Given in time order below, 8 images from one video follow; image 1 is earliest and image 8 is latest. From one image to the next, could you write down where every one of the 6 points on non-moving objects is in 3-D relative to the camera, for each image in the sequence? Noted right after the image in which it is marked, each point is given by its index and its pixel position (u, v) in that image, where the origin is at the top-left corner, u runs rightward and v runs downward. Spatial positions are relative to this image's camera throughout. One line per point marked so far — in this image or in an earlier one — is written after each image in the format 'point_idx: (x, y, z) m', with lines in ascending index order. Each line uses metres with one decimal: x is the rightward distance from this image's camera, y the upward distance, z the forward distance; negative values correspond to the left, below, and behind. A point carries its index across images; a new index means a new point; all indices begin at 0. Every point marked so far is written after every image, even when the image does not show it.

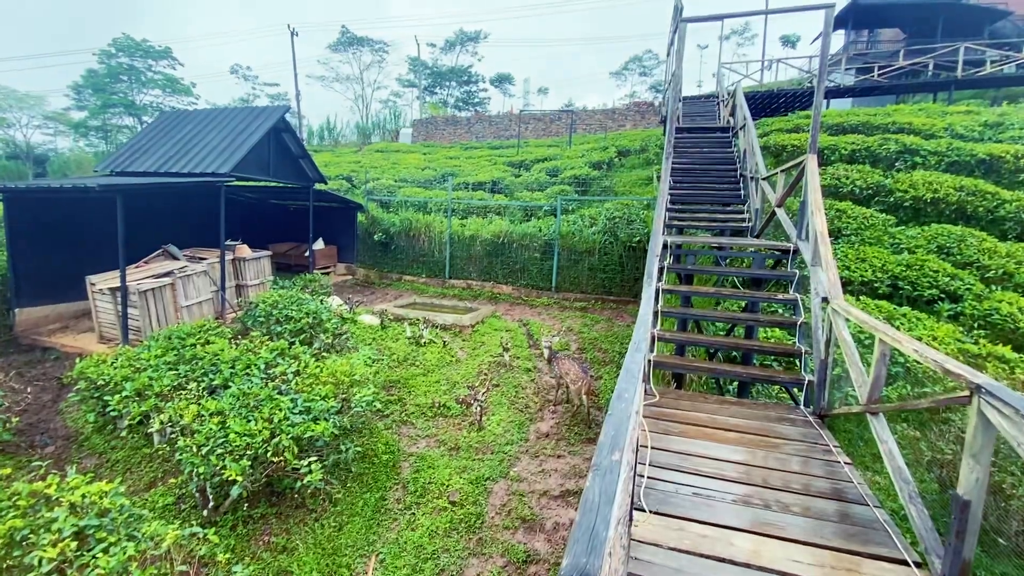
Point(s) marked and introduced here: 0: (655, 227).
0: (+1.3, +0.5, +4.3) m
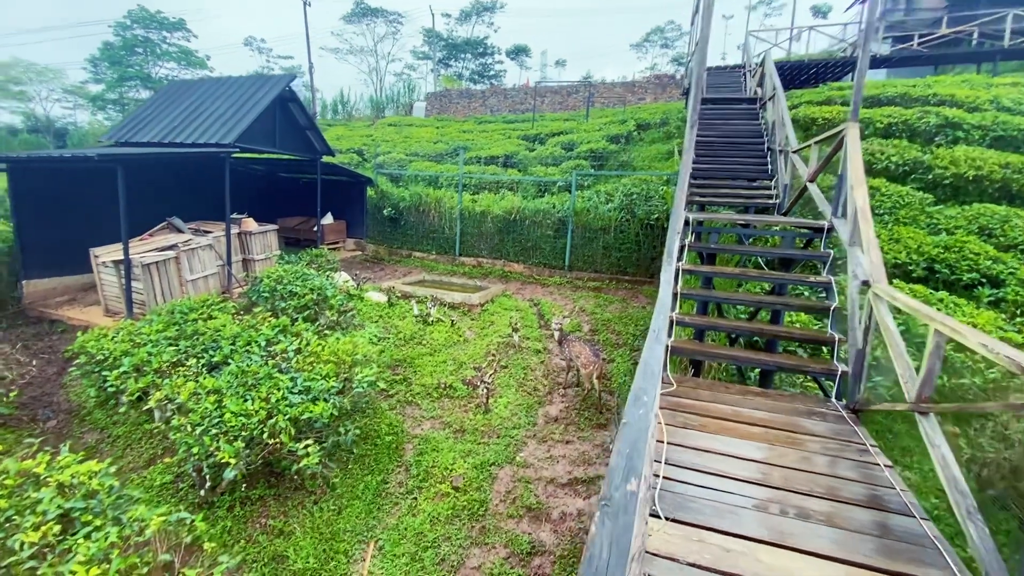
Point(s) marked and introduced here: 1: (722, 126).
0: (+1.4, +0.7, +4.0) m
1: (+3.0, +2.3, +6.9) m
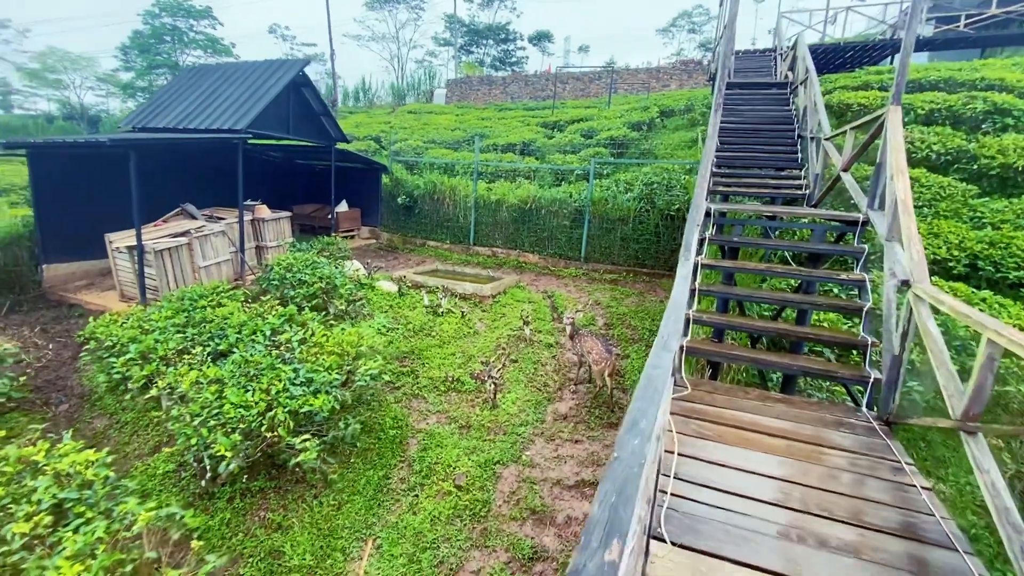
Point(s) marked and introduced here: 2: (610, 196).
0: (+1.4, +0.8, +3.8) m
1: (+3.2, +2.4, +6.6) m
2: (+1.5, +1.4, +7.2) m
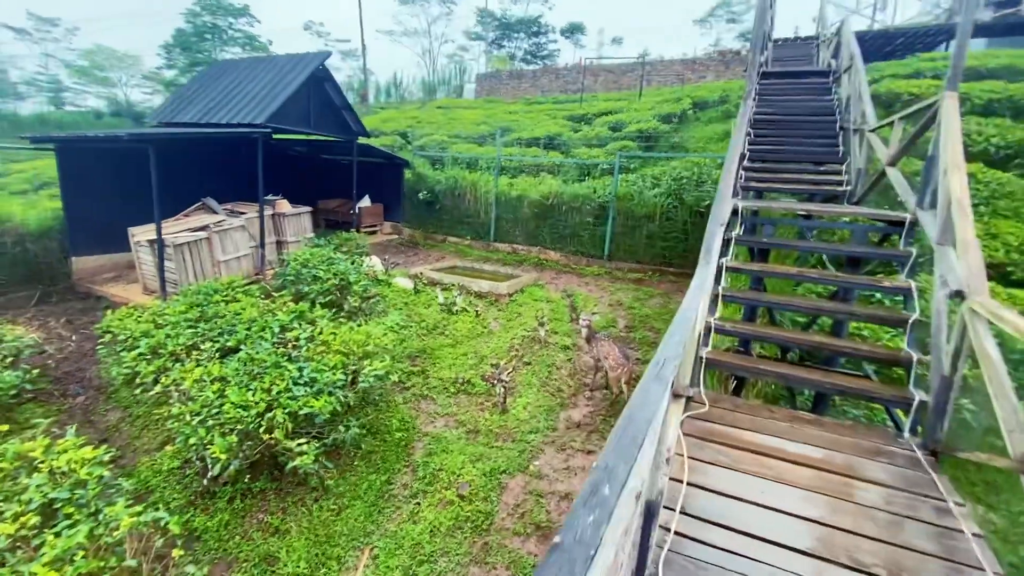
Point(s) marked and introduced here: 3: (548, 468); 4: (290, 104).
0: (+1.5, +0.7, +3.5) m
1: (+3.5, +2.4, +6.2) m
2: (+1.8, +1.4, +6.9) m
3: (+0.3, -1.3, +3.4) m
4: (-3.0, +2.5, +6.6) m
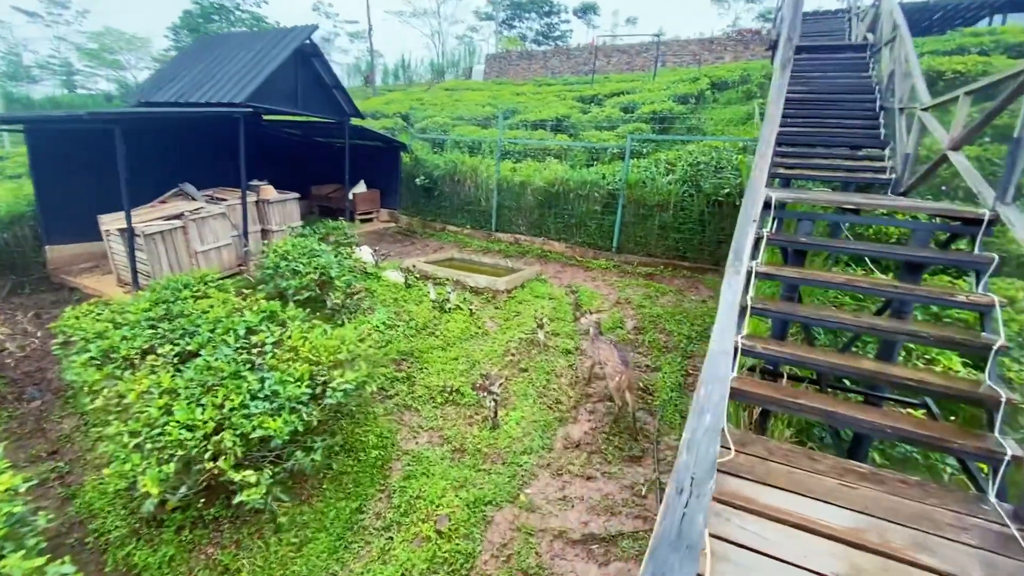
0: (+1.5, +0.7, +3.0) m
1: (+3.5, +2.4, +5.6) m
2: (+1.8, +1.4, +6.3) m
3: (+0.2, -1.3, +3.0) m
4: (-3.0, +2.6, +6.1) m
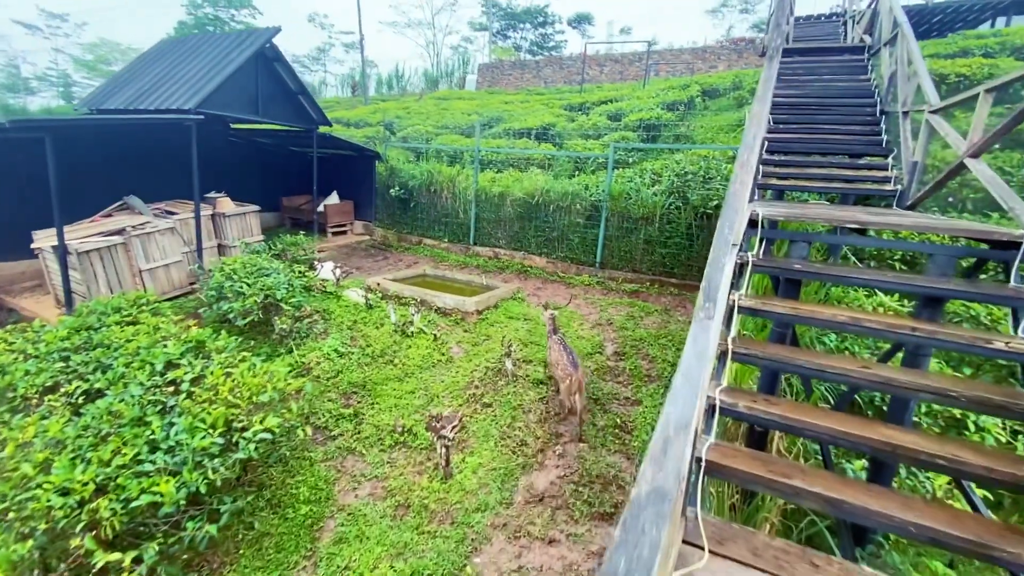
0: (+1.2, +0.5, +2.6) m
1: (+3.2, +2.2, +5.2) m
2: (+1.5, +1.2, +5.9) m
3: (-0.1, -1.5, +2.5) m
4: (-3.3, +2.3, +5.7) m
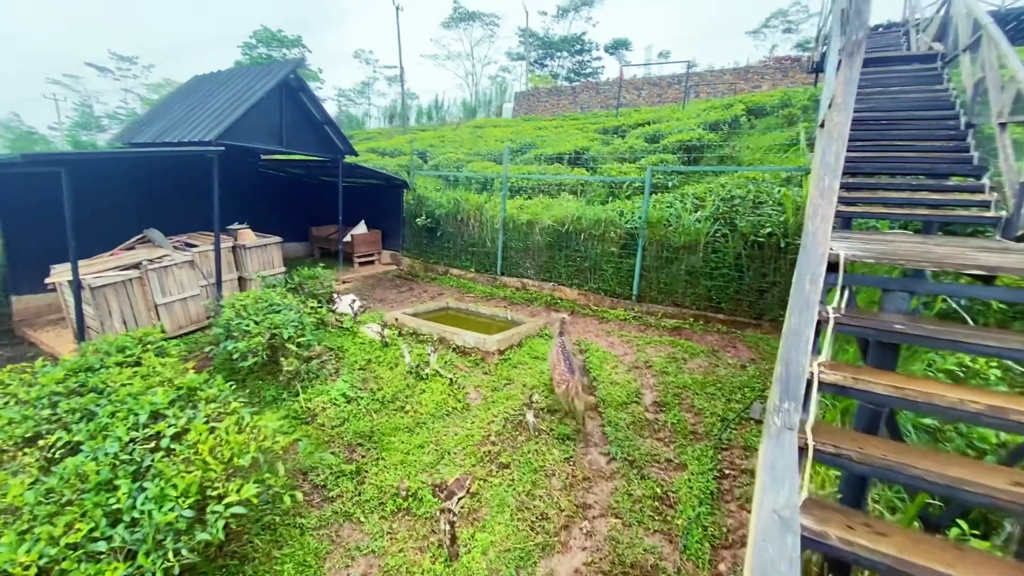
0: (+1.2, +0.3, +2.1) m
1: (+3.5, +1.8, +4.6) m
2: (+1.8, +0.8, +5.4) m
3: (-0.1, -1.7, +2.1) m
4: (-3.0, +2.0, +5.6) m
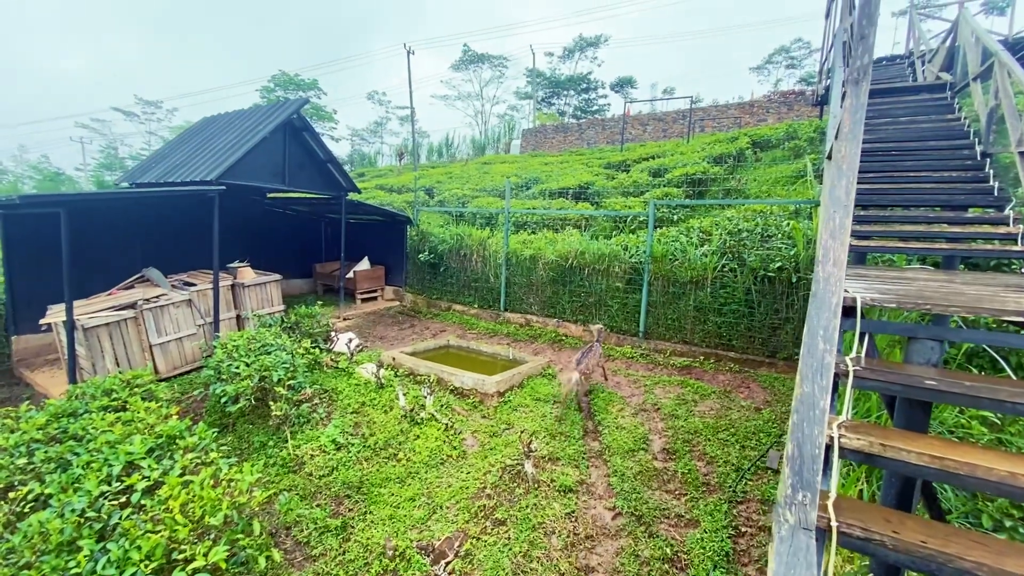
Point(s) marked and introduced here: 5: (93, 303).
0: (+1.2, +0.1, +1.9) m
1: (+3.5, +1.5, +4.5) m
2: (+1.8, +0.4, +5.3) m
3: (-0.1, -1.9, +1.8) m
4: (-2.9, +1.5, +5.6) m
5: (-4.0, -0.1, +4.7) m
